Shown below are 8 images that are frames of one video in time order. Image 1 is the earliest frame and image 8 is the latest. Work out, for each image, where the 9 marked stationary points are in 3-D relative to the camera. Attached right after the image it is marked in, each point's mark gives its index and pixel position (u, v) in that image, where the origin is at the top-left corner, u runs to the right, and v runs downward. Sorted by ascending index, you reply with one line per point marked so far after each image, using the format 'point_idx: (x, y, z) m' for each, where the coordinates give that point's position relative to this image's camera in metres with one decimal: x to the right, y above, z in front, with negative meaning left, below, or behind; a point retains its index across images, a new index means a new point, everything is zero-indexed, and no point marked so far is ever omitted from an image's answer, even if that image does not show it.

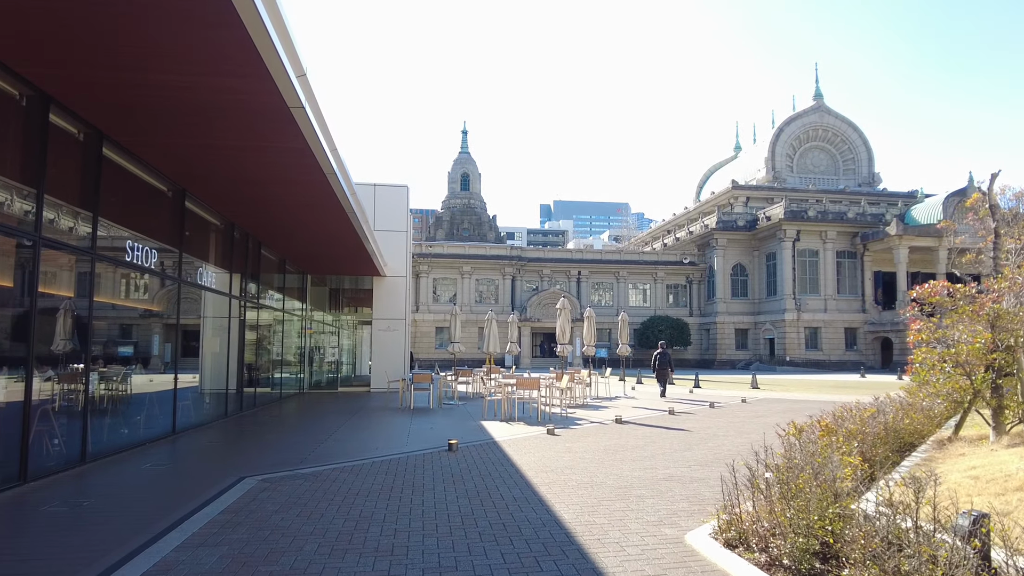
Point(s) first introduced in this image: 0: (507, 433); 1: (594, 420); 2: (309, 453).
0: (-0.1, -2.7, +14.0) m
1: (+1.8, -2.9, +16.1) m
2: (-3.3, -2.8, +12.2) m
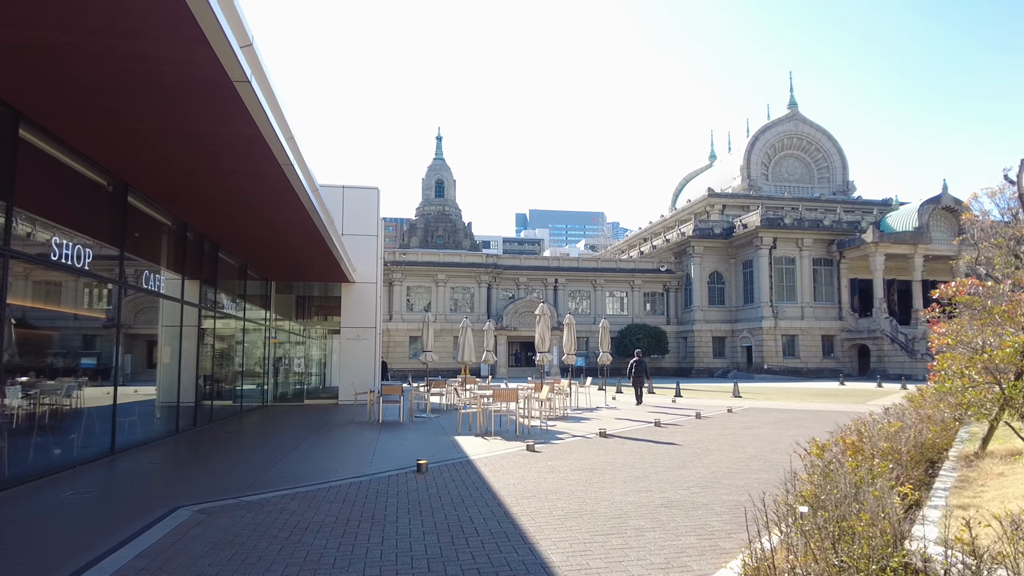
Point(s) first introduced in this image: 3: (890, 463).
0: (-0.5, -2.8, +12.8) m
1: (+1.3, -2.9, +15.0) m
2: (-3.7, -2.8, +10.9) m
3: (+3.2, -1.5, +6.3) m
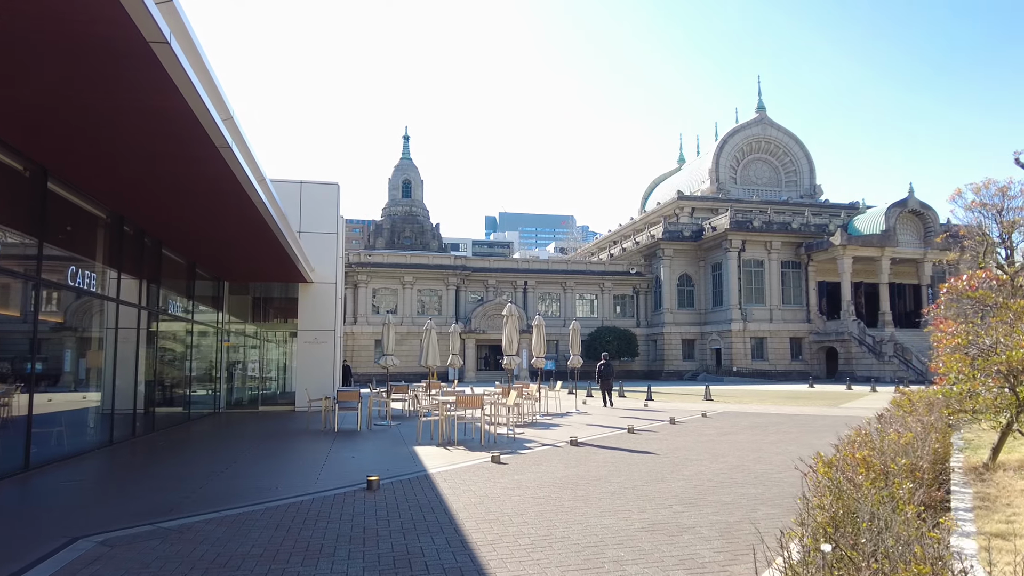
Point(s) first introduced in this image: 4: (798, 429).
0: (-1.1, -2.7, +11.8) m
1: (+0.6, -2.9, +14.0) m
2: (-4.2, -2.7, +9.7) m
3: (+2.9, -1.4, +5.4) m
4: (+6.7, -3.3, +17.4) m
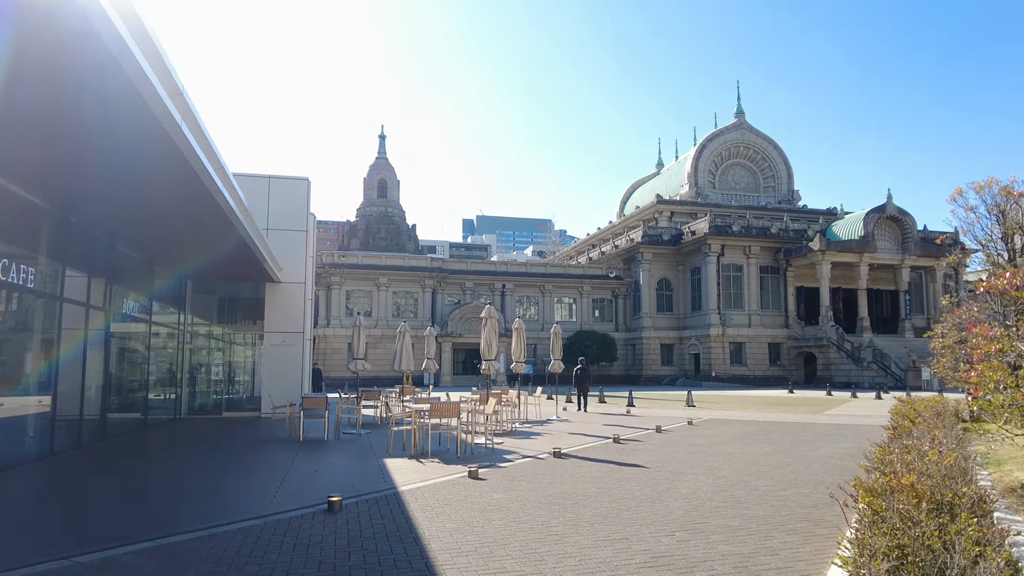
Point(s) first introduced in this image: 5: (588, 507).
0: (-1.4, -2.7, +10.8) m
1: (+0.3, -2.9, +13.0) m
2: (-4.4, -2.7, +8.6) m
3: (+2.8, -1.4, +4.5) m
4: (+6.2, -3.3, +16.6) m
5: (+0.8, -2.3, +8.0) m
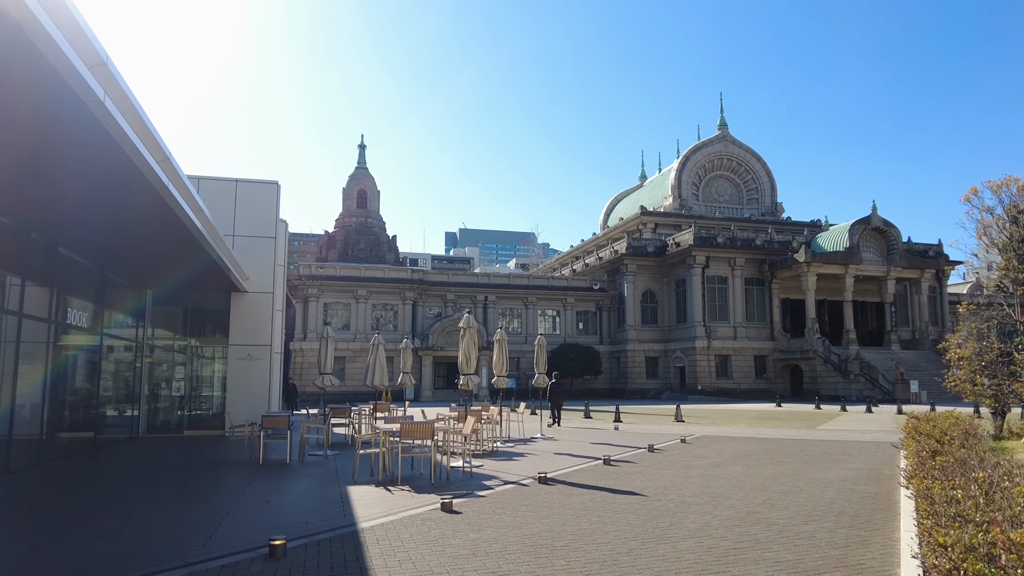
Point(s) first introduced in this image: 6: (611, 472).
0: (-1.6, -2.8, +9.4) m
1: (0.0, -3.0, +11.7) m
2: (-4.6, -2.7, +7.2) m
3: (+2.7, -1.3, +3.3) m
4: (+5.8, -3.5, +15.4) m
5: (+0.6, -2.3, +6.7) m
6: (+1.7, -3.1, +12.6) m
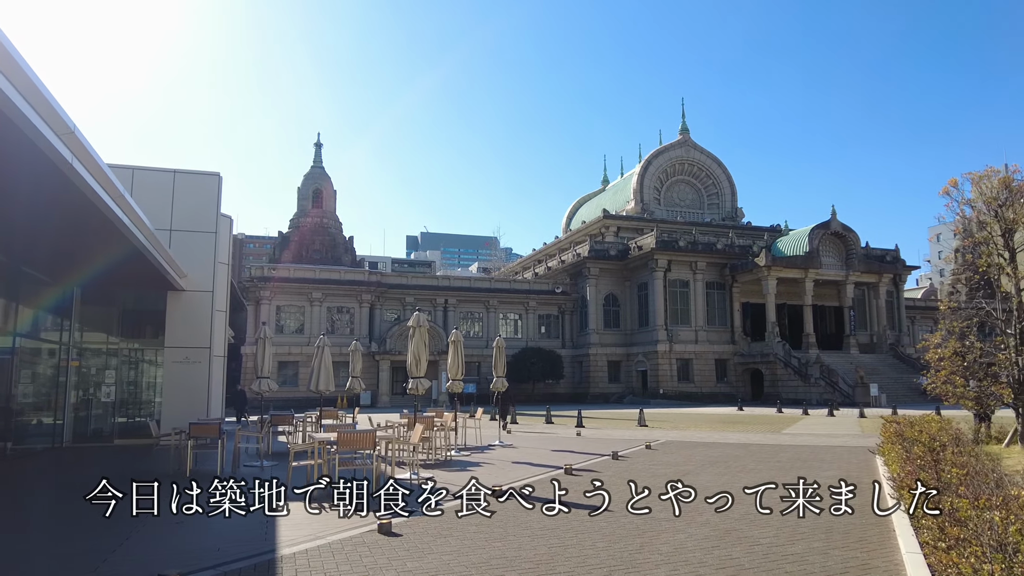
0: (-2.2, -2.7, +8.2) m
1: (-0.7, -2.9, +10.6) m
2: (-5.1, -2.6, +5.9) m
3: (+2.4, -1.2, +2.4) m
4: (+4.9, -3.4, +14.6) m
5: (+0.2, -2.2, +5.6) m
6: (+1.0, -3.0, +11.6) m
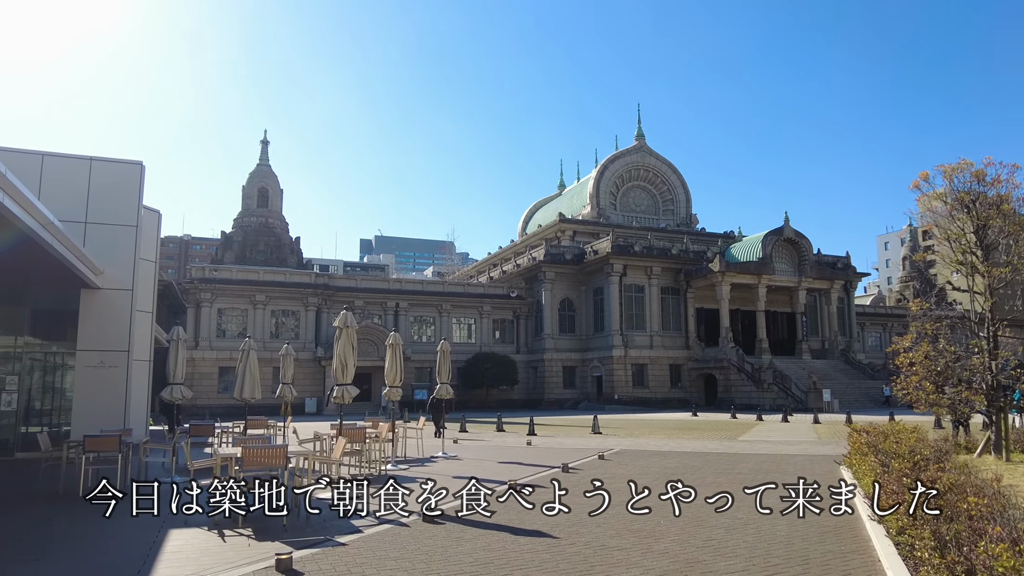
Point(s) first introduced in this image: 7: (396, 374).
0: (-2.9, -2.6, +6.9) m
1: (-1.5, -2.8, +9.3) m
2: (-5.6, -2.4, +4.4) m
3: (+2.1, -1.1, +1.3) m
4: (+3.9, -3.4, +13.6) m
5: (-0.3, -2.1, +4.4) m
6: (+0.1, -3.0, +10.4) m
7: (-2.9, -2.2, +19.4) m
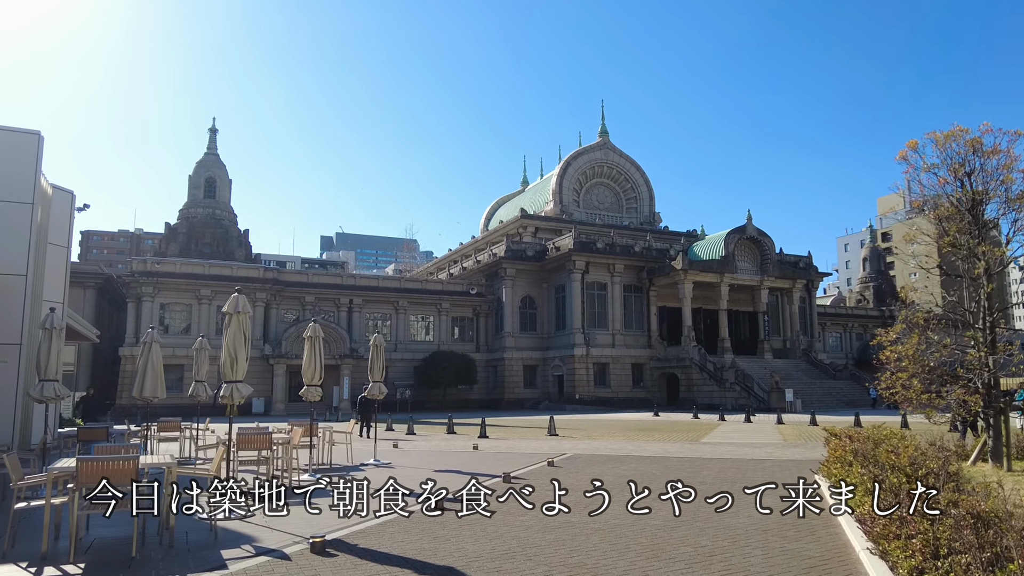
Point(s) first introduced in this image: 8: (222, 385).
0: (-3.6, -2.3, +5.0) m
1: (-2.4, -2.6, +7.5) m
2: (-6.2, -2.1, +2.4) m
3: (+1.6, -0.8, -0.3) m
4: (+2.8, -3.2, +12.1) m
5: (-1.0, -1.9, +2.7) m
6: (-0.8, -2.7, +8.7) m
7: (-4.2, -1.9, +17.6) m
8: (-4.4, -1.7, +13.0) m
